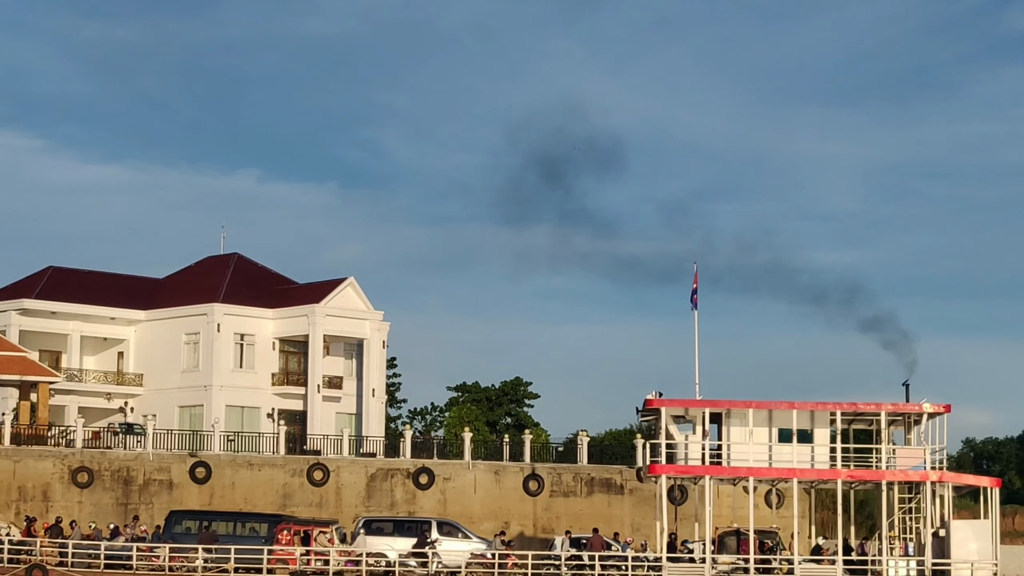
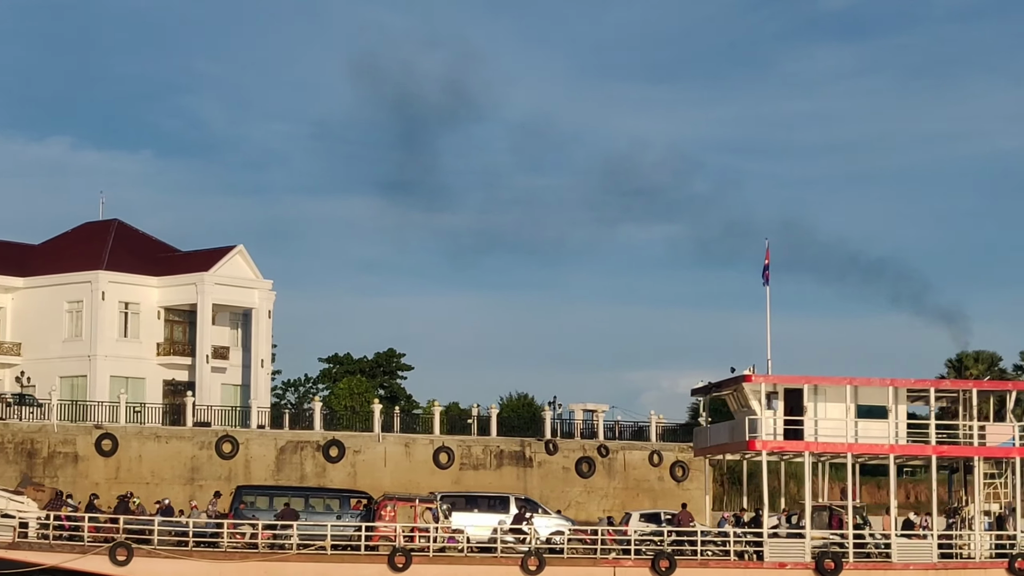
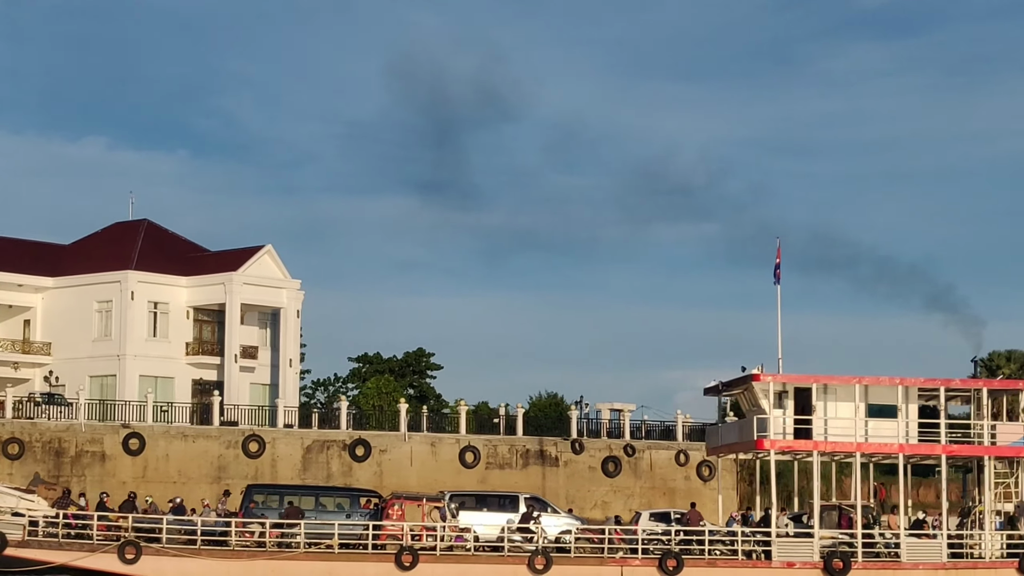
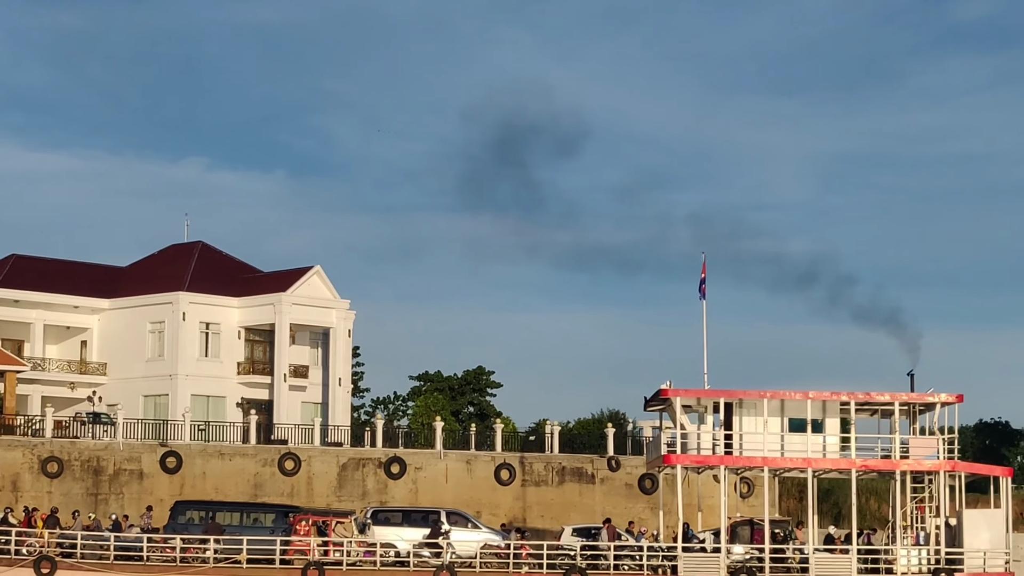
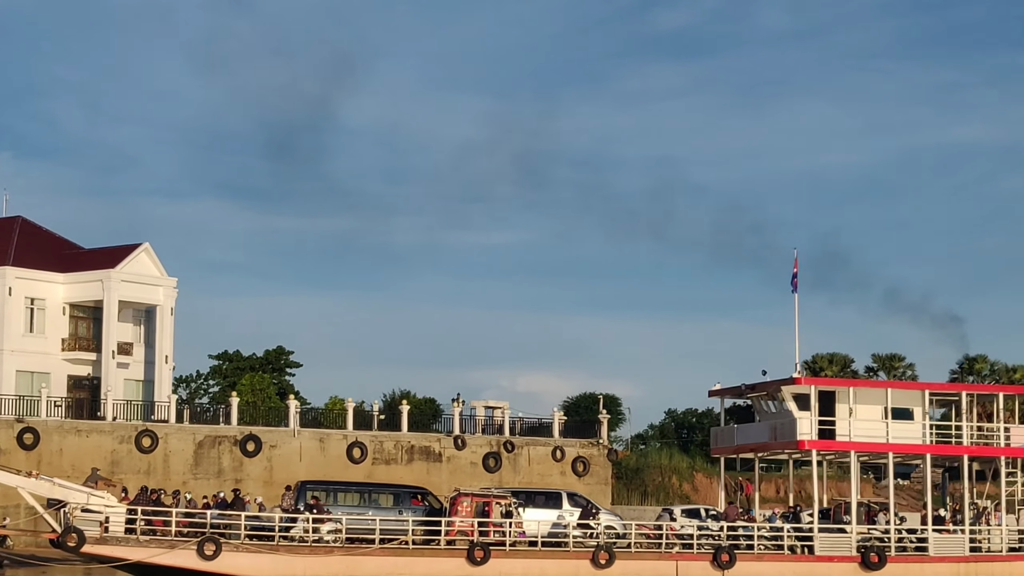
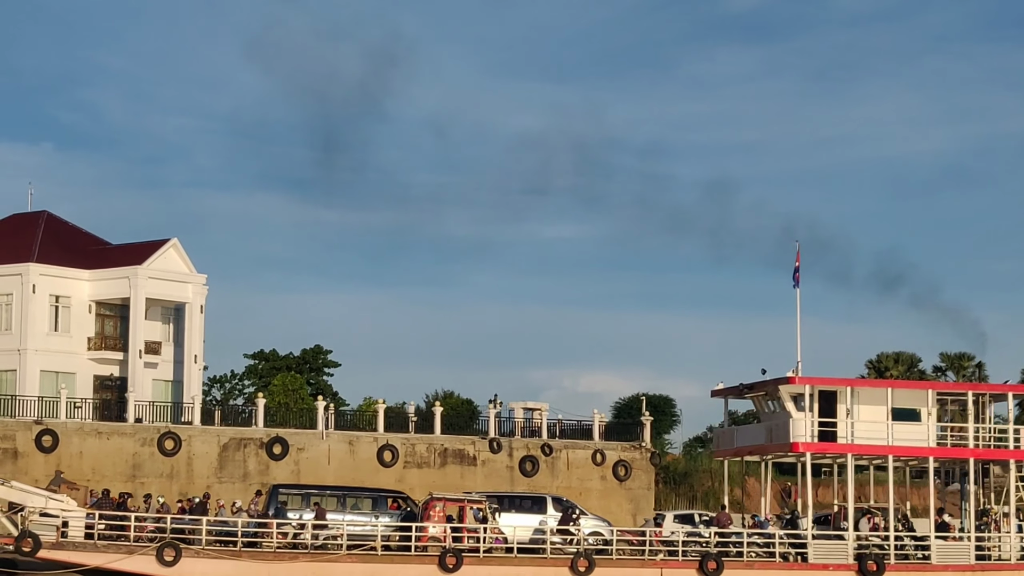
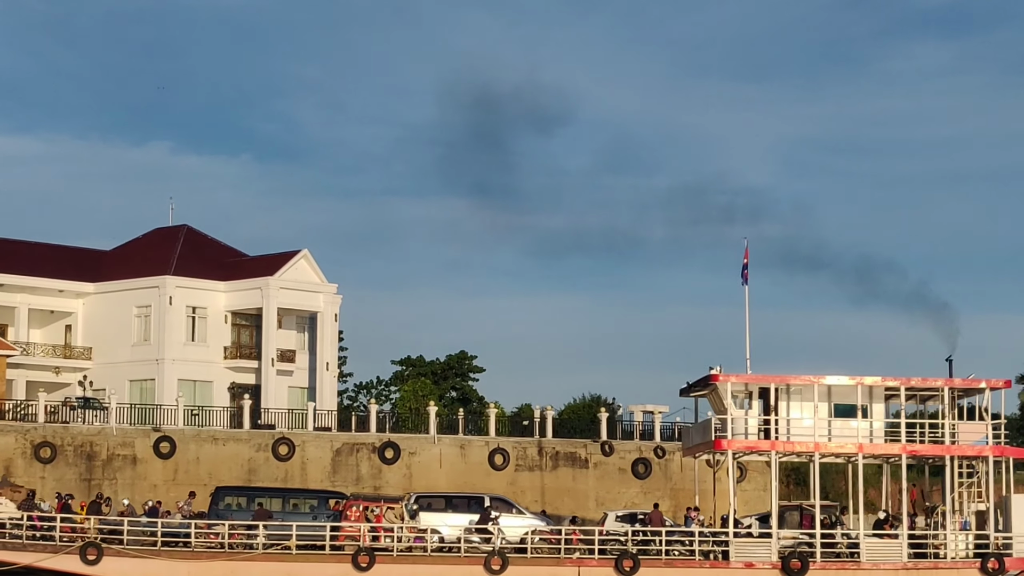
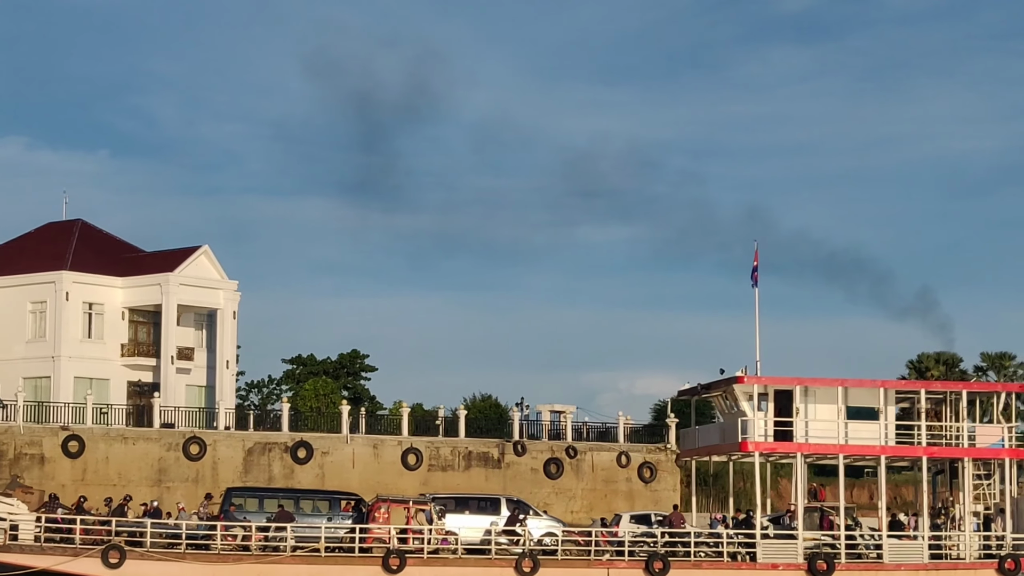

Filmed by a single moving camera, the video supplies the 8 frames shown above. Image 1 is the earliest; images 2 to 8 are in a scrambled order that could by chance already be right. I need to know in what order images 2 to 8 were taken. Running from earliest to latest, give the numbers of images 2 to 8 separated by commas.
4, 7, 3, 2, 8, 6, 5
